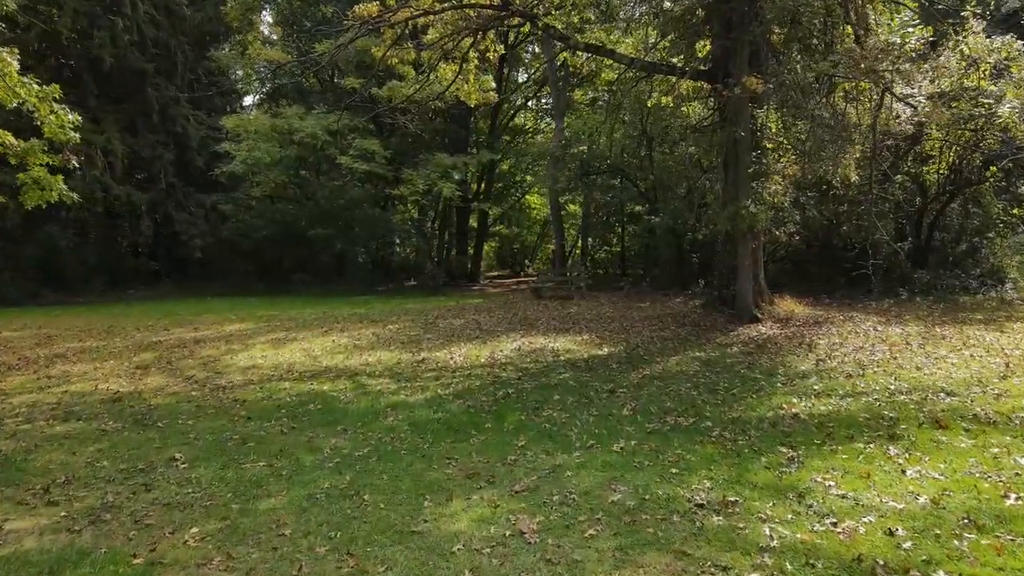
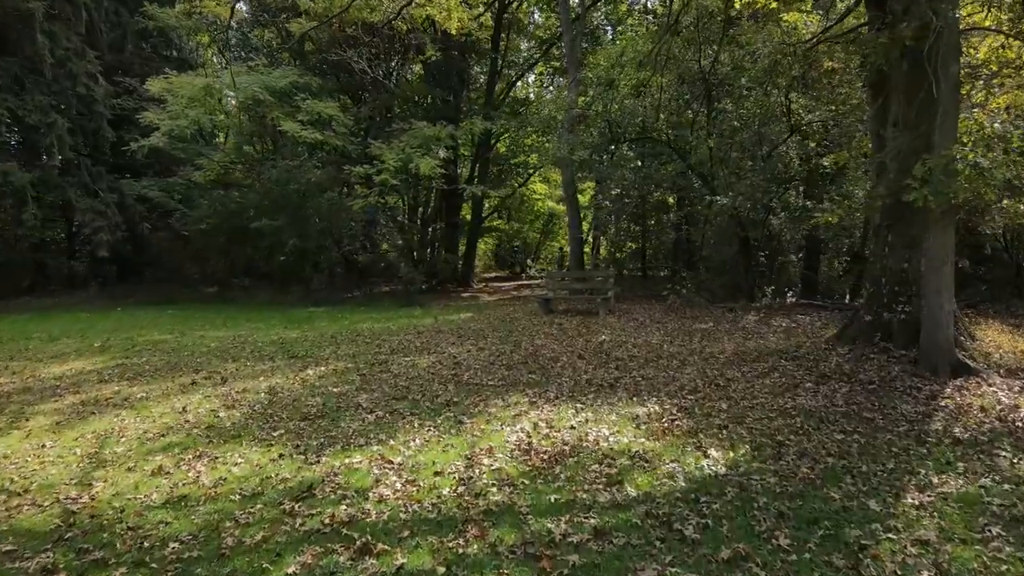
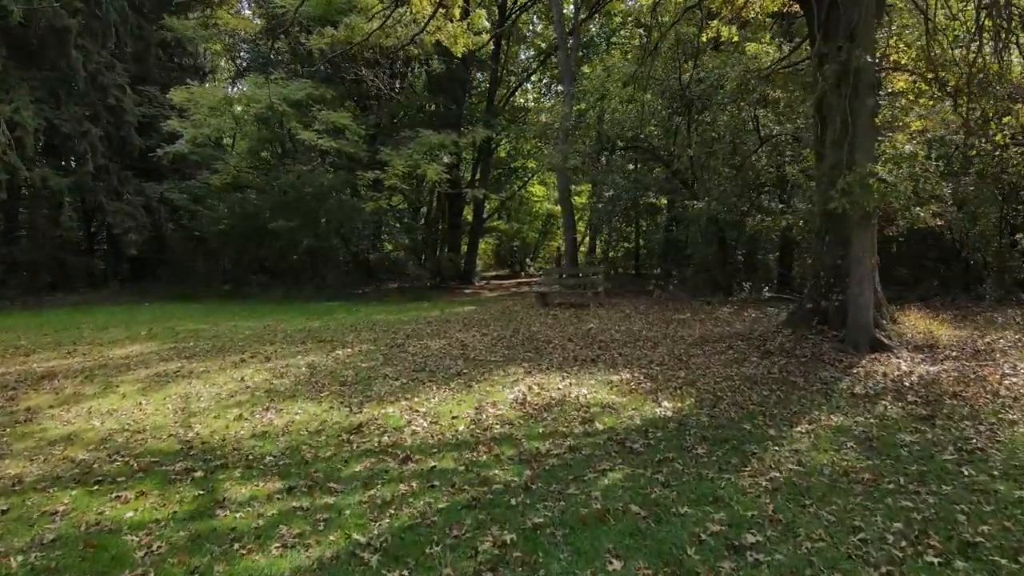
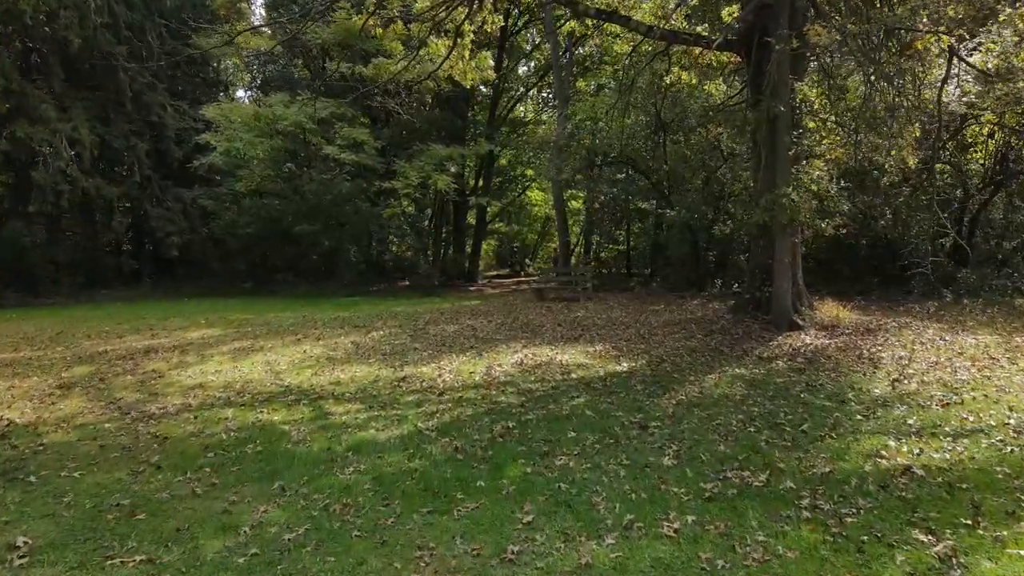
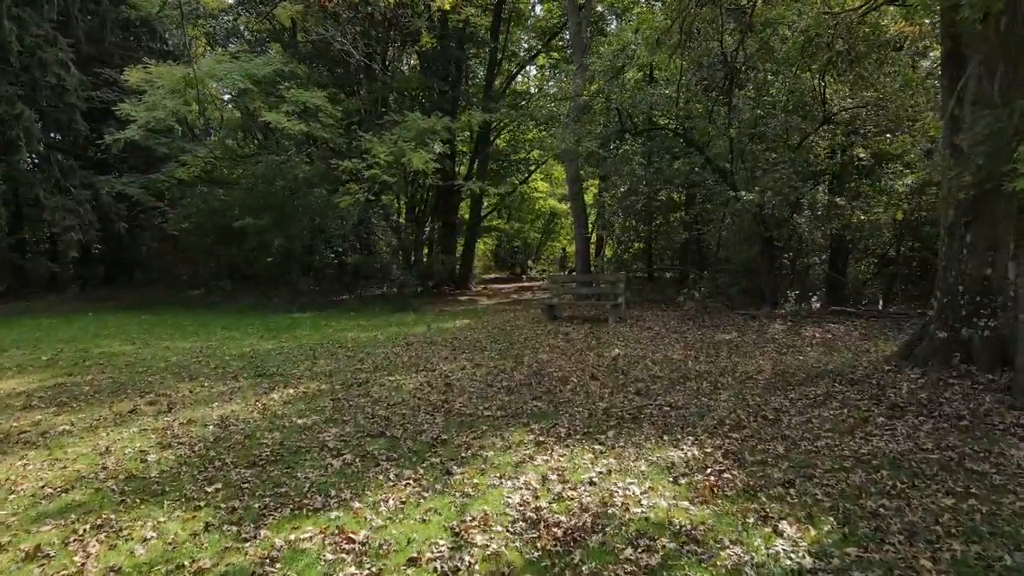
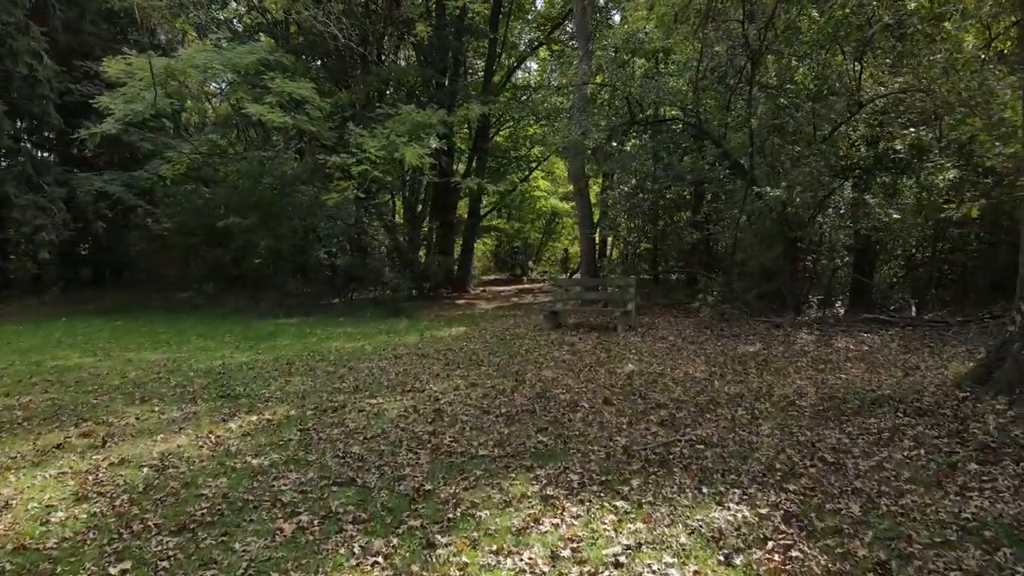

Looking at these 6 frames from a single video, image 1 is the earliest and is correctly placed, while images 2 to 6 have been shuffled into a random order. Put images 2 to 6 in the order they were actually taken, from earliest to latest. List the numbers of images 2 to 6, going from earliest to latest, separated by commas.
4, 3, 2, 5, 6
